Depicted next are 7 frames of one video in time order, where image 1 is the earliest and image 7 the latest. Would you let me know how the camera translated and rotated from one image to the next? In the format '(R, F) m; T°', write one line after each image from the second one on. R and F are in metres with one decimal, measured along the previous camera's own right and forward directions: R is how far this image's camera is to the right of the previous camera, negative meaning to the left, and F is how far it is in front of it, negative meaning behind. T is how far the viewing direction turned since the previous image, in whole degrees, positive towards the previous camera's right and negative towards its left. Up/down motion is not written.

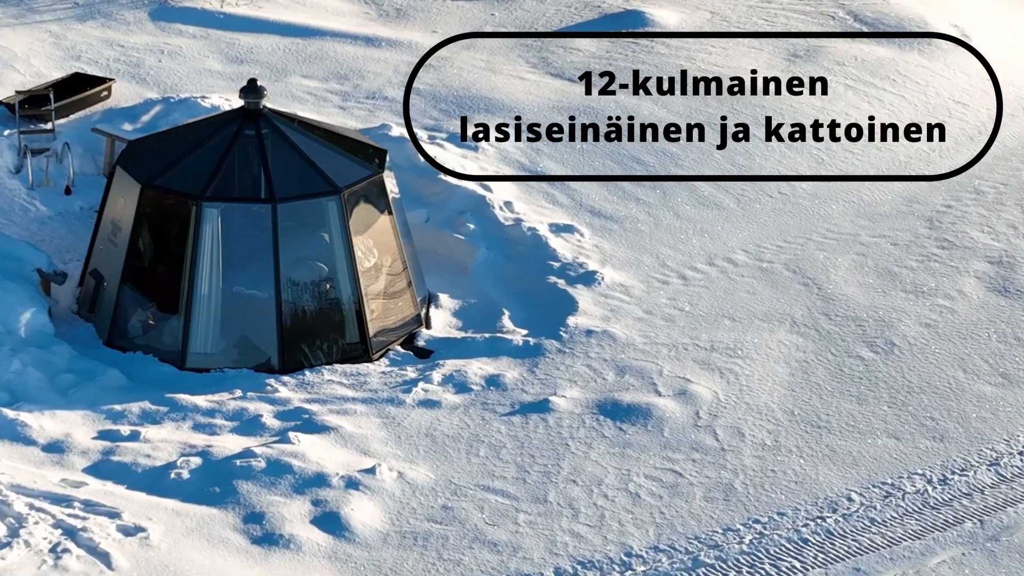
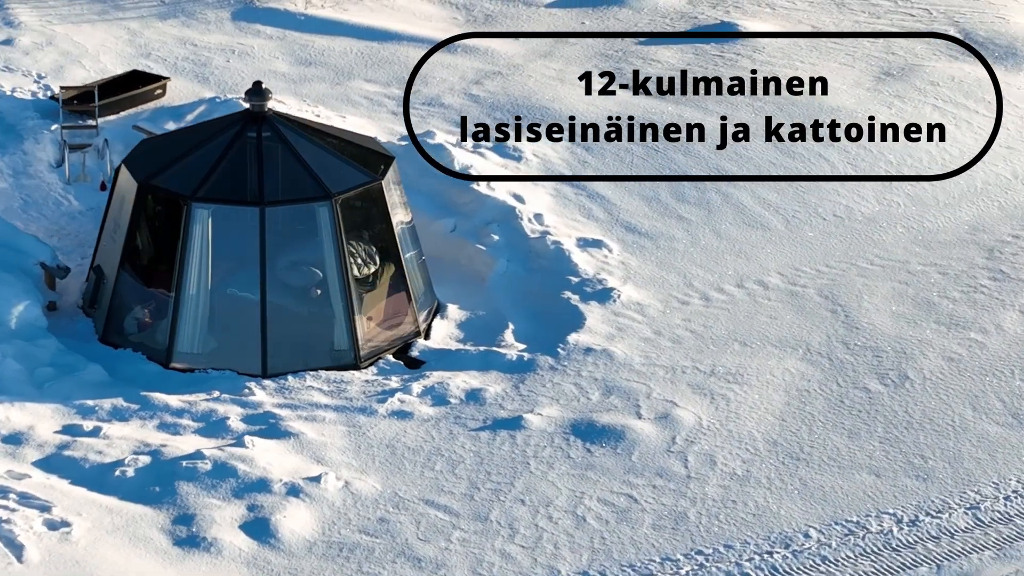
(+0.9, +0.1) m; -6°
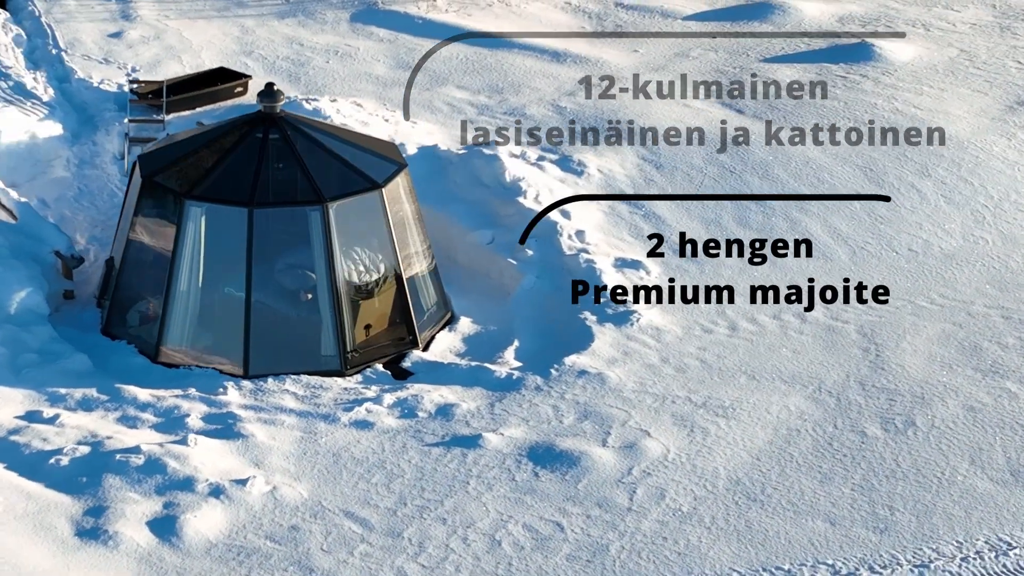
(+1.3, +0.1) m; -9°
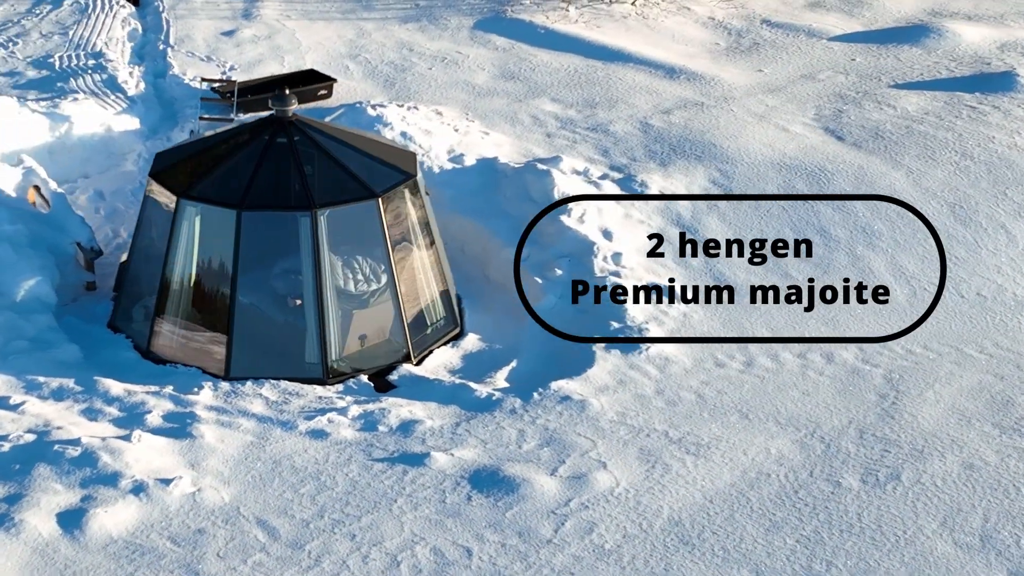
(+1.4, +0.2) m; -10°
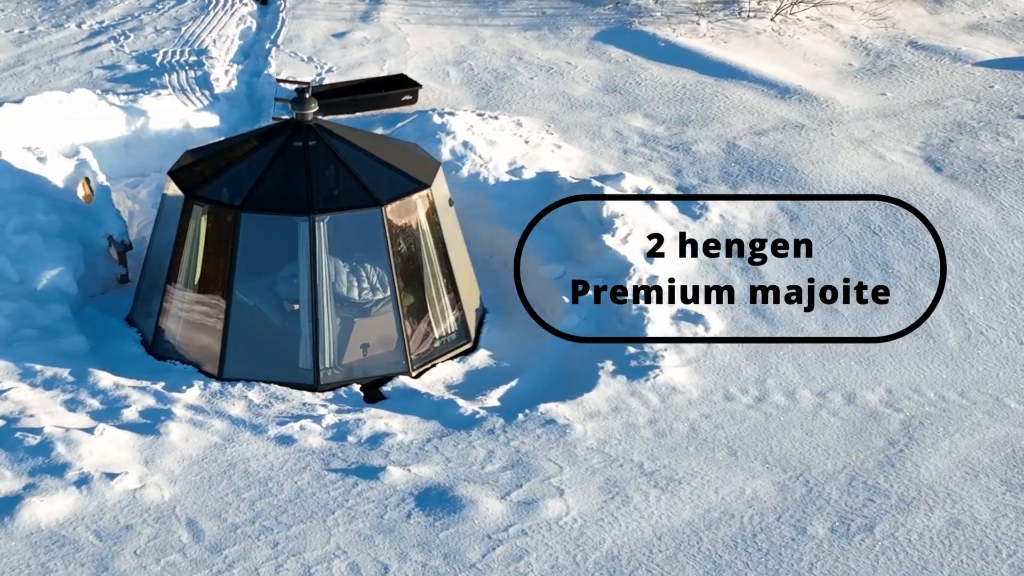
(+1.3, +0.2) m; -9°
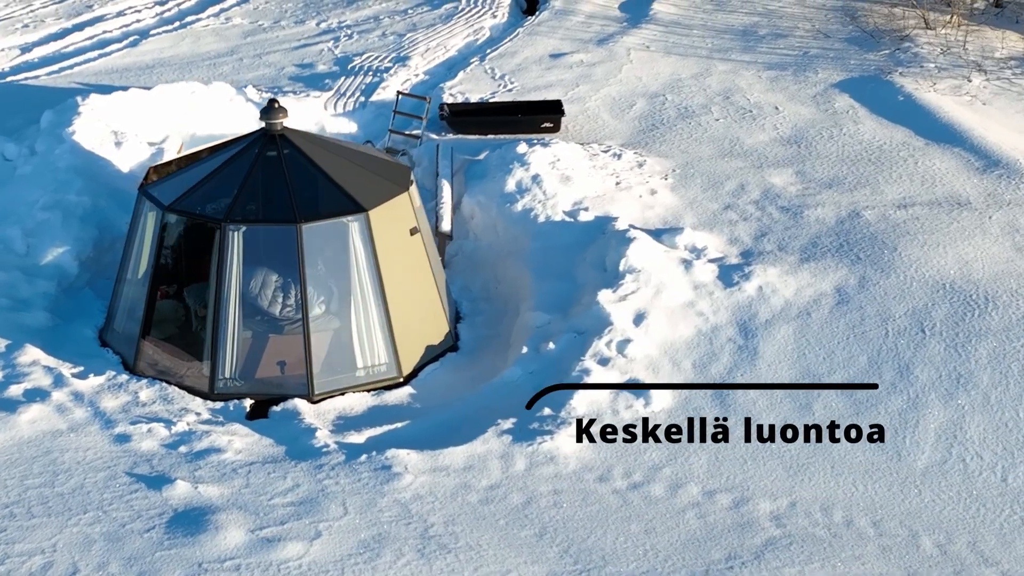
(+3.6, +1.0) m; -23°
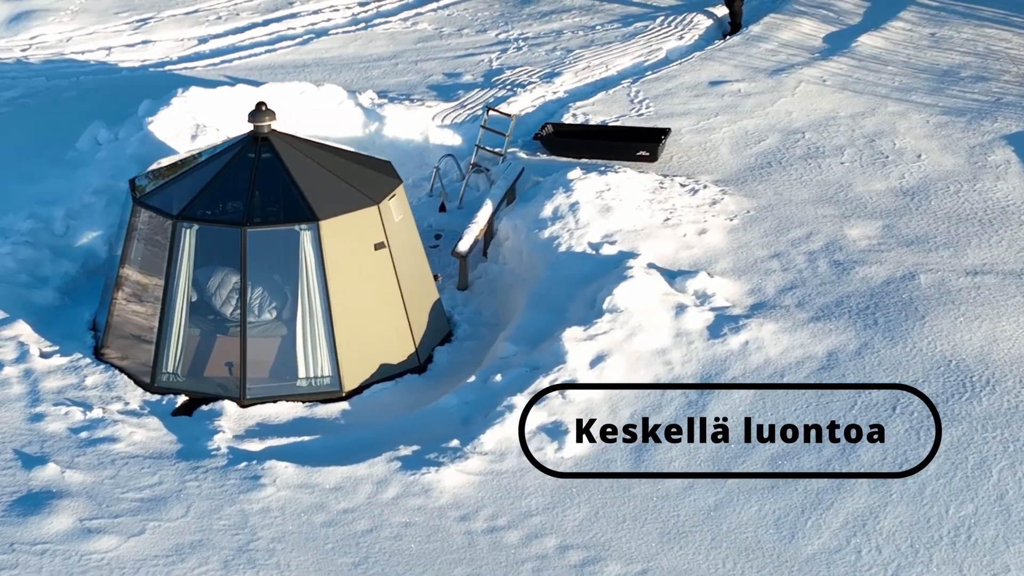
(+2.7, +0.6) m; -17°
